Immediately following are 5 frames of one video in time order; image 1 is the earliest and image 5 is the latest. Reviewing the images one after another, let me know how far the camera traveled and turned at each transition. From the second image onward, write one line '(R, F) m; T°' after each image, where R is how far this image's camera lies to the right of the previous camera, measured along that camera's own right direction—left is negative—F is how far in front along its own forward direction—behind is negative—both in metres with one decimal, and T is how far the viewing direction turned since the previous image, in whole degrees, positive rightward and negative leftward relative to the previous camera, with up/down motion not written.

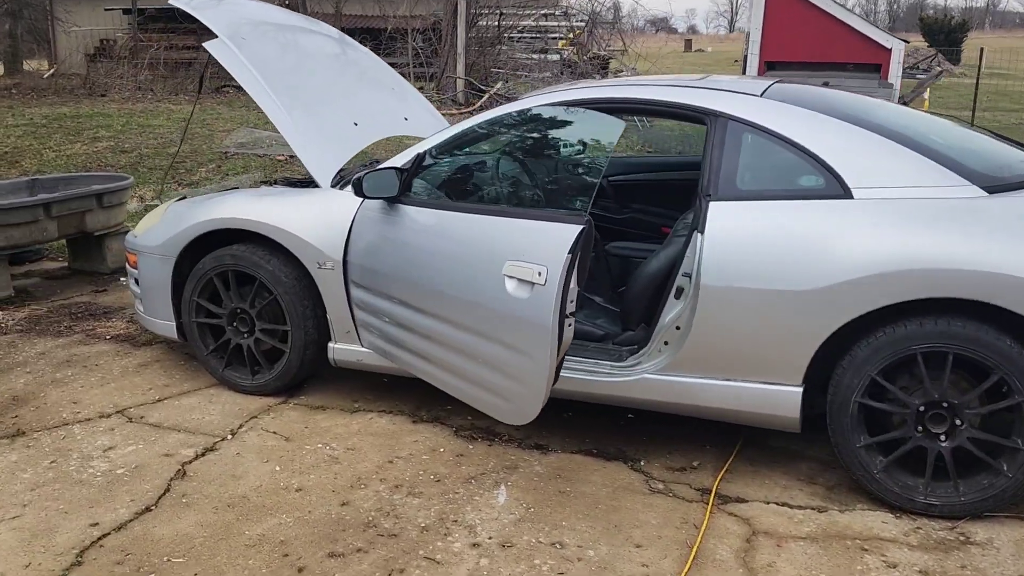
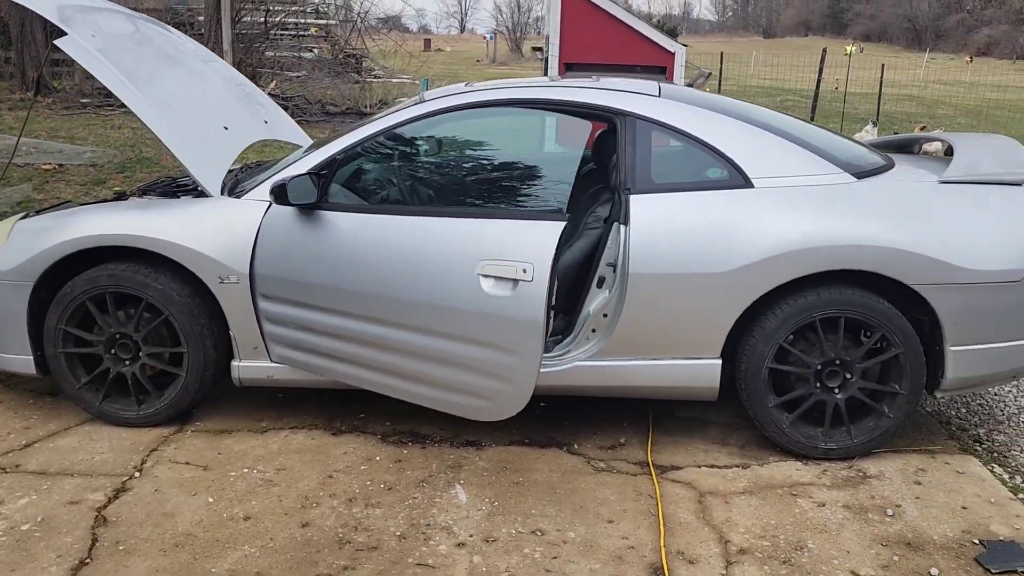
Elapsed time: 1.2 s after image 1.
(-0.6, 0.0) m; +17°
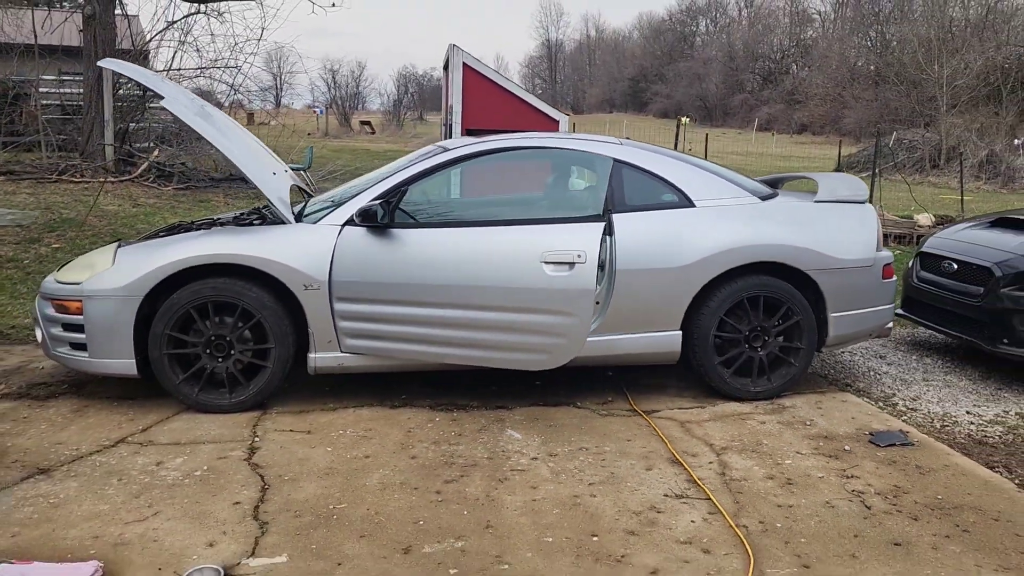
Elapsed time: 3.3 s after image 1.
(-0.9, -0.9) m; +12°
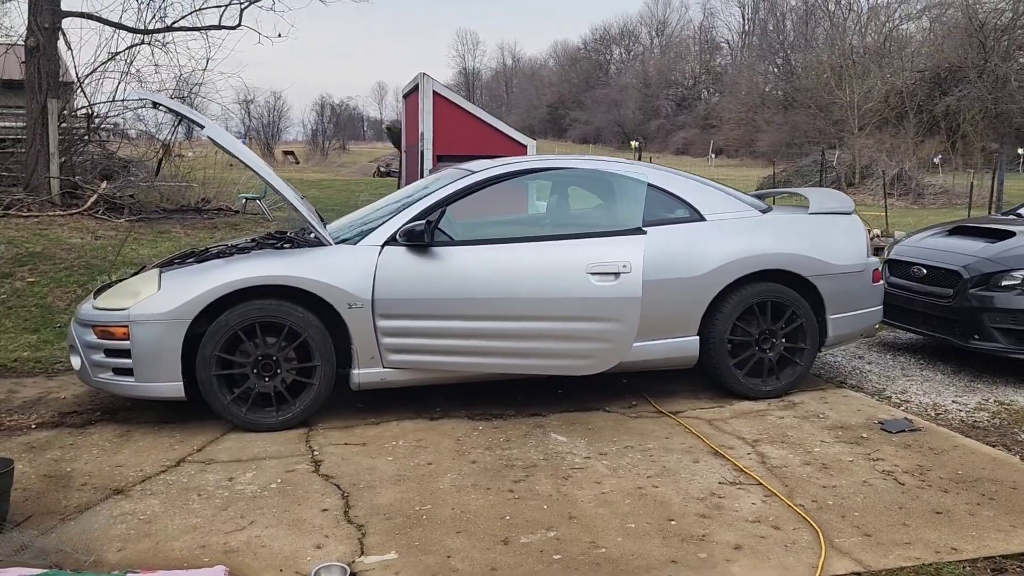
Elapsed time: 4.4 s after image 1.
(-0.5, -0.2) m; +5°
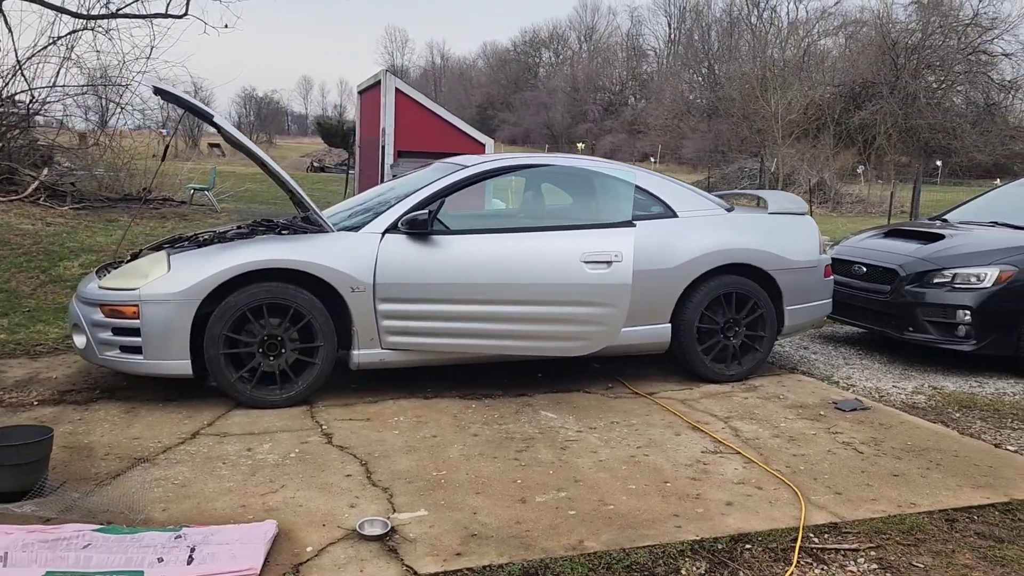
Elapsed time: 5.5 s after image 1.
(-0.3, -0.3) m; +5°
